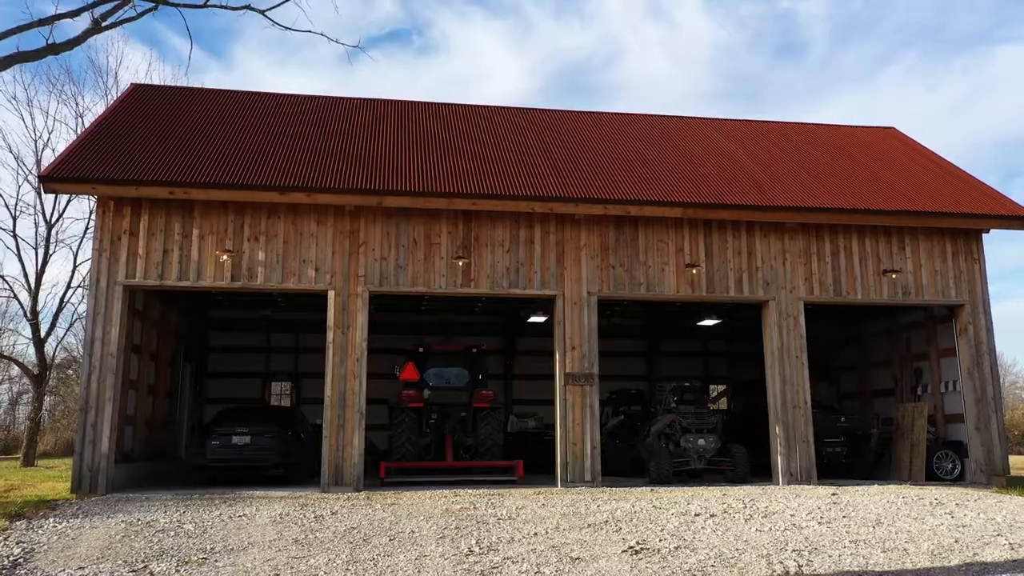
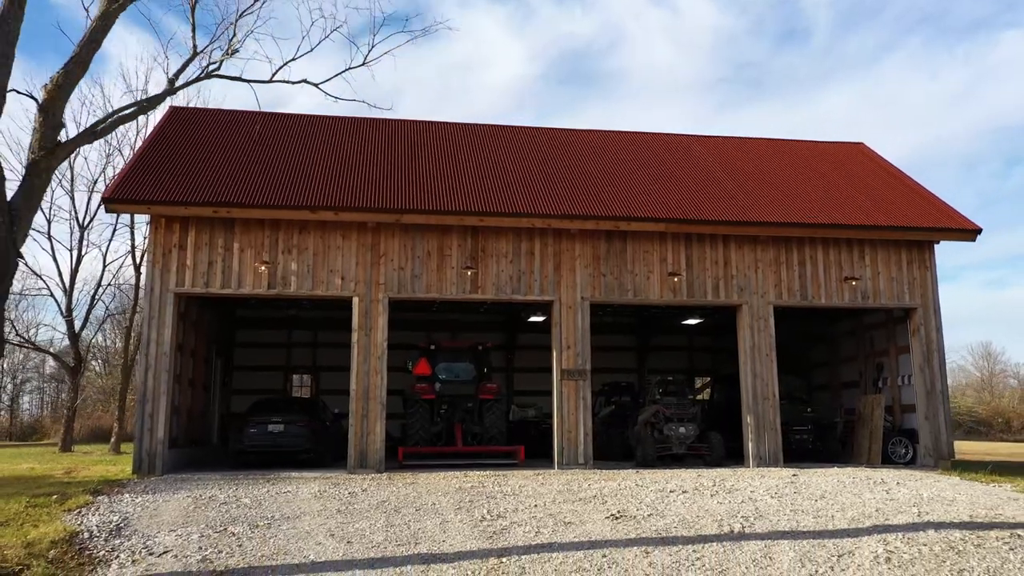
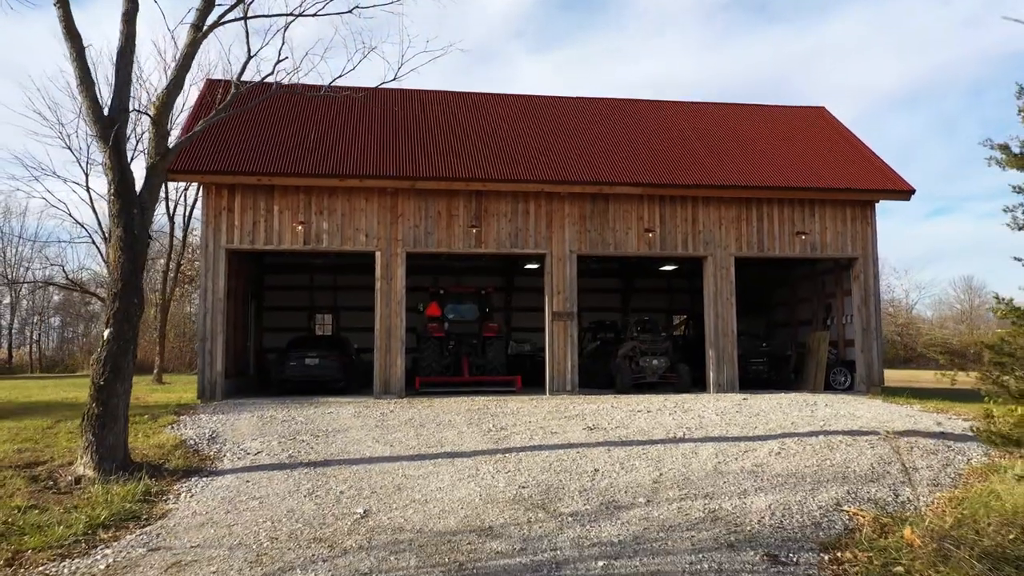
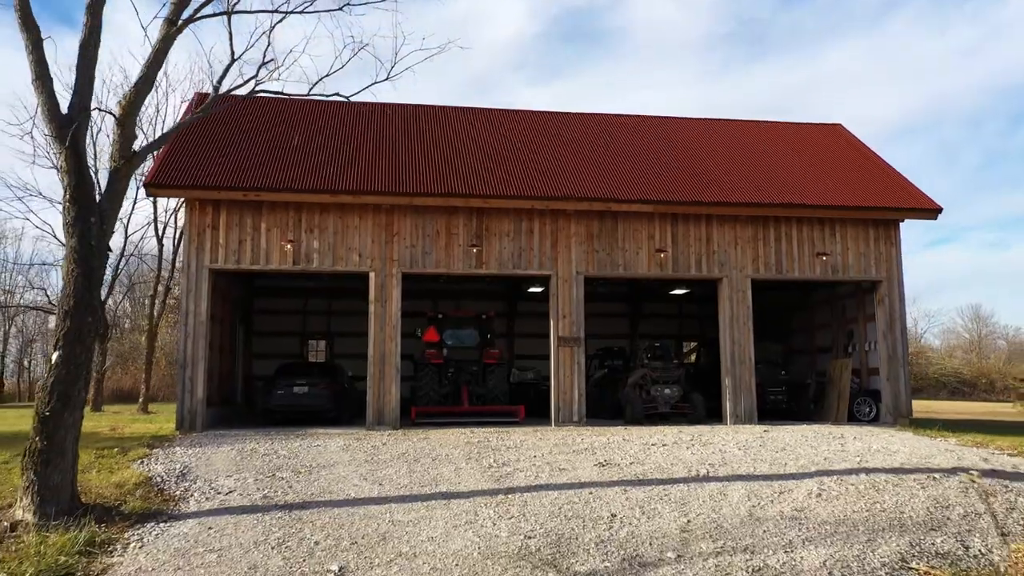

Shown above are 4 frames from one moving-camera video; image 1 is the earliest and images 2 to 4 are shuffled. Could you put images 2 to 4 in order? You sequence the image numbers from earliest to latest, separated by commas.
2, 4, 3
